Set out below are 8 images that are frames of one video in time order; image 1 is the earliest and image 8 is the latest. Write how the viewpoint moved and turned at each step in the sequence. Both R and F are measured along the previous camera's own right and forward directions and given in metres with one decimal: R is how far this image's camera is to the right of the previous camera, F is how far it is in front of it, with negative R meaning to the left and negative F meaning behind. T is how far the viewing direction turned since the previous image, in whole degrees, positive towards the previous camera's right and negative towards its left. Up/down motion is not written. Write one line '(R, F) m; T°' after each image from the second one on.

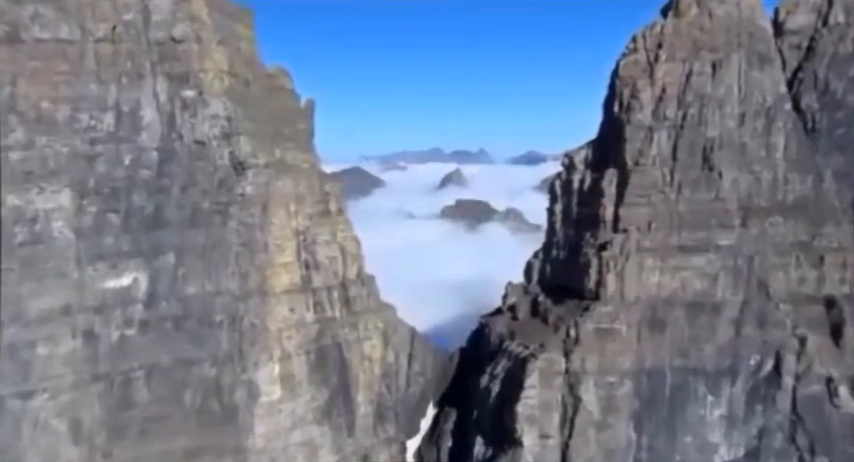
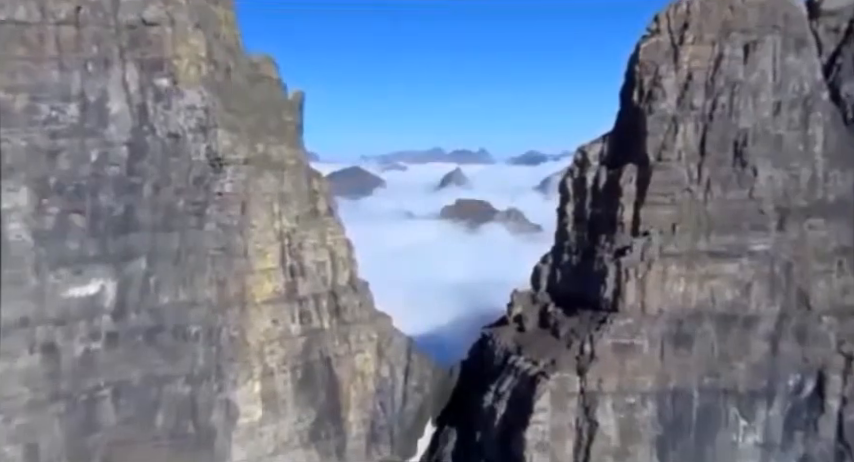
(0.0, +1.2) m; 0°
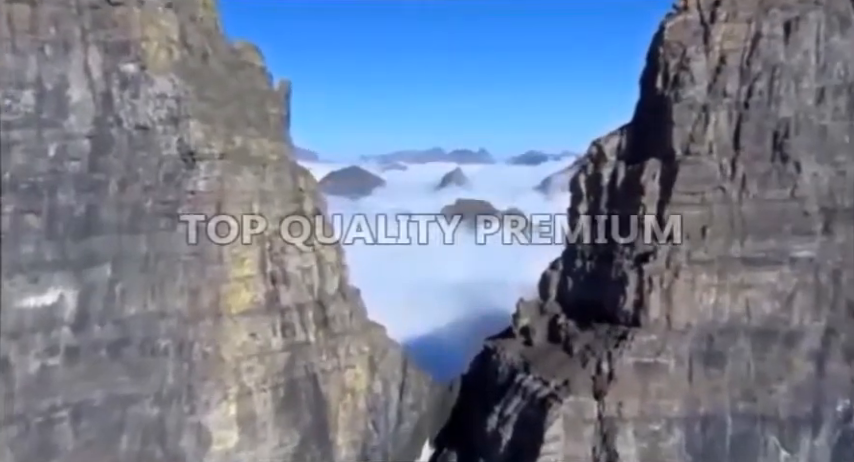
(+0.1, +1.2) m; 0°
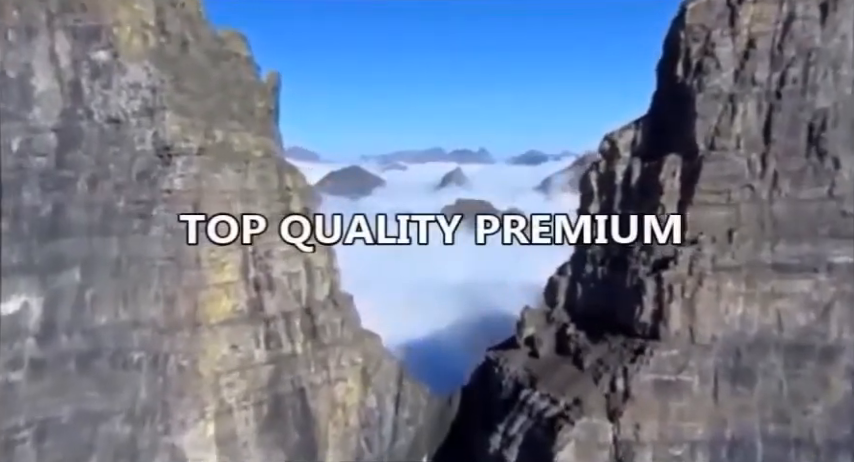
(0.0, +0.8) m; 0°
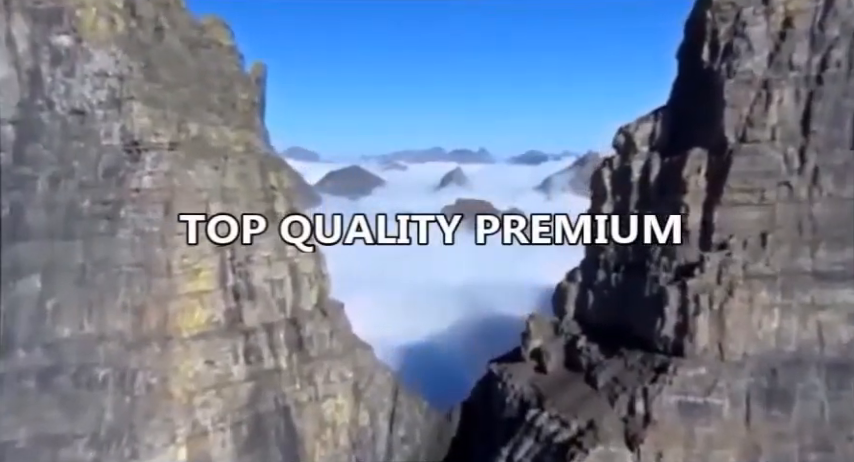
(+0.1, +0.9) m; 0°
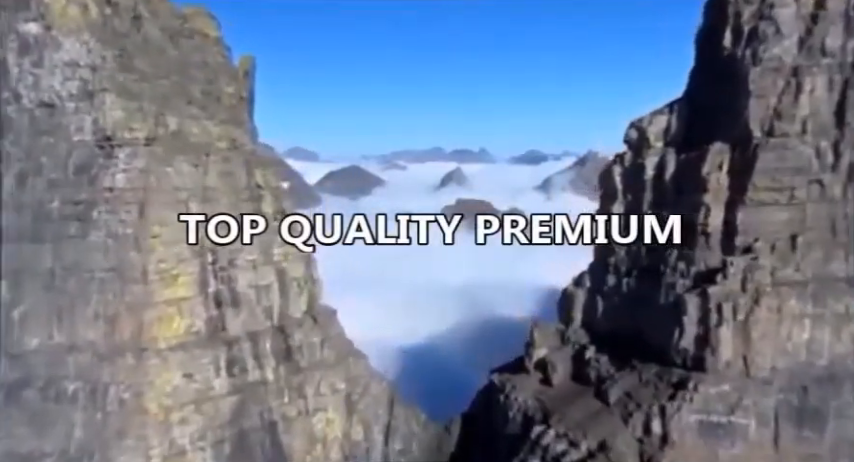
(0.0, +0.6) m; 0°
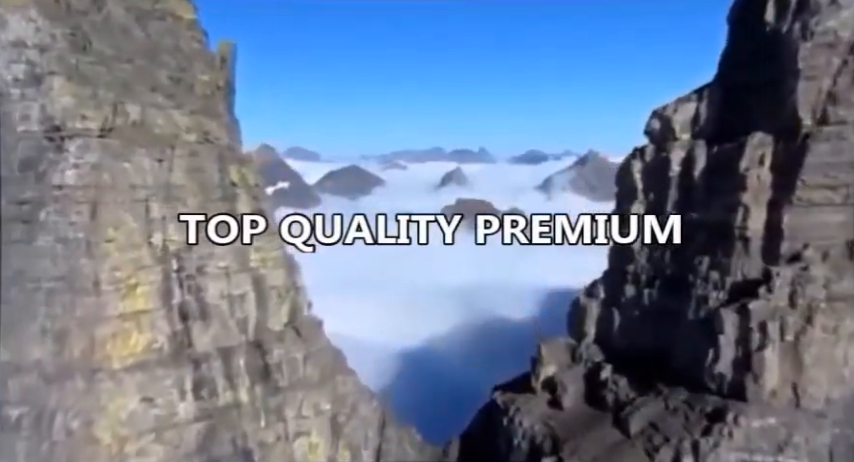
(+0.1, +0.9) m; 0°
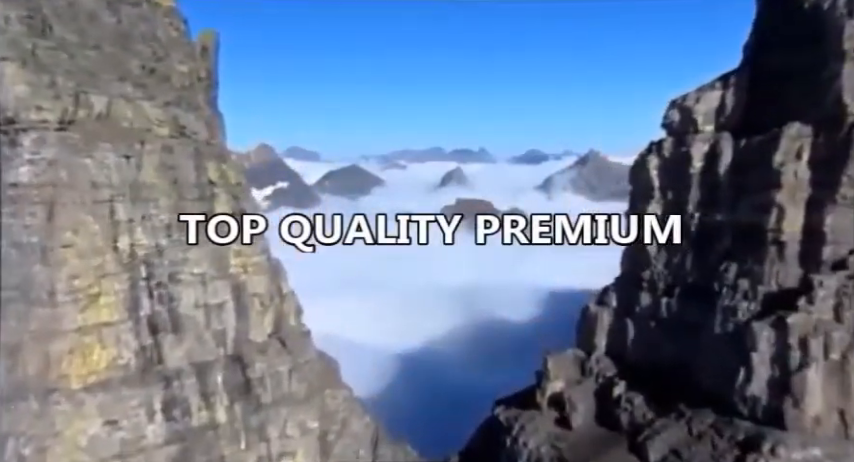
(+0.1, +0.7) m; 0°
